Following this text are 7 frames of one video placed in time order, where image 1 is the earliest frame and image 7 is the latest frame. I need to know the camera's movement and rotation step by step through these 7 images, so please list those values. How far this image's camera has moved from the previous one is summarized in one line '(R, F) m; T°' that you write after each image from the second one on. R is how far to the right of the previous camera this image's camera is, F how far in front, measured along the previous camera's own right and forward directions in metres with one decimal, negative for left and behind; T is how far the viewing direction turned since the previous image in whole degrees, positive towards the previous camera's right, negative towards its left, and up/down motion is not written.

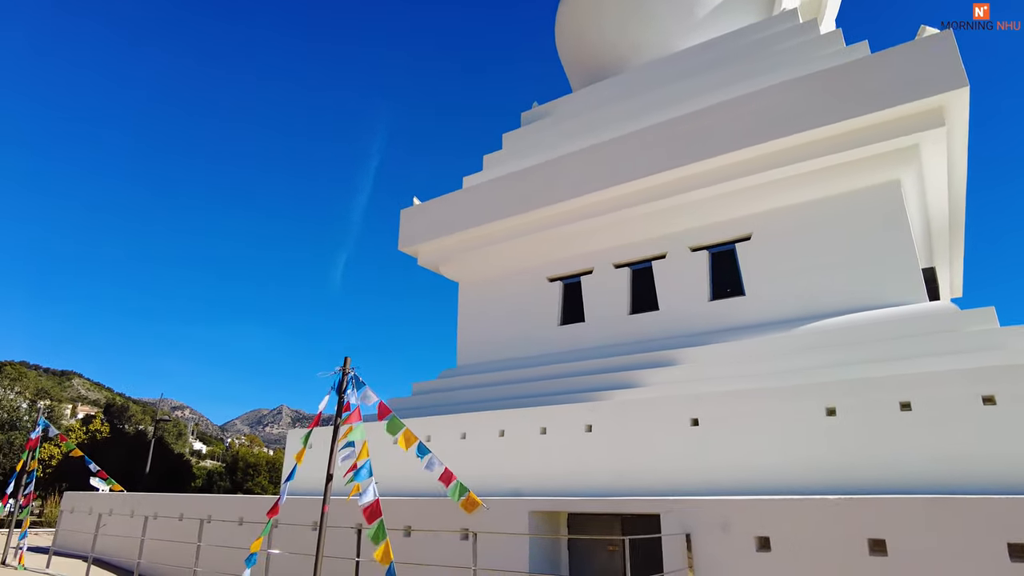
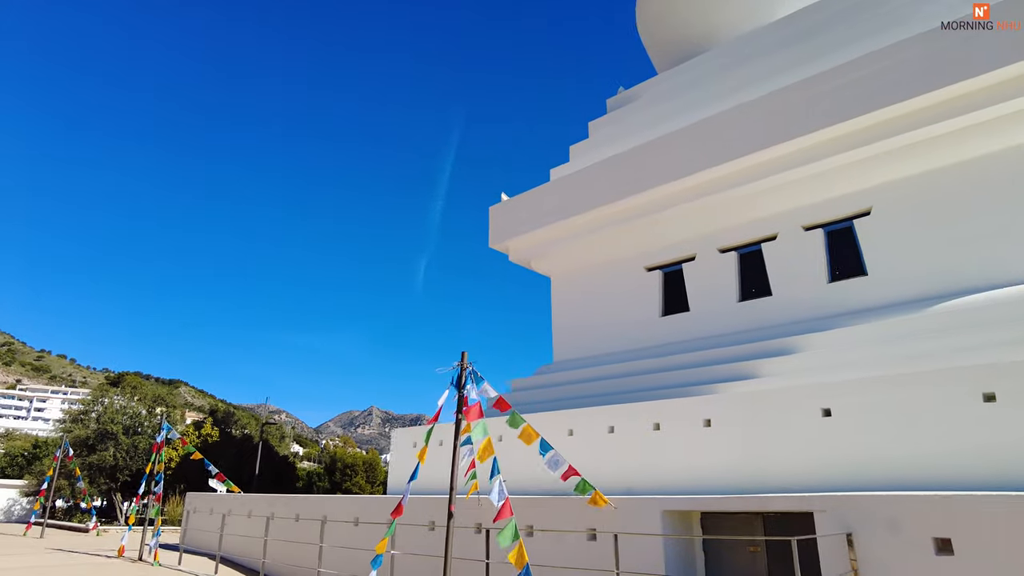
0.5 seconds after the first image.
(-0.4, +0.3) m; -7°
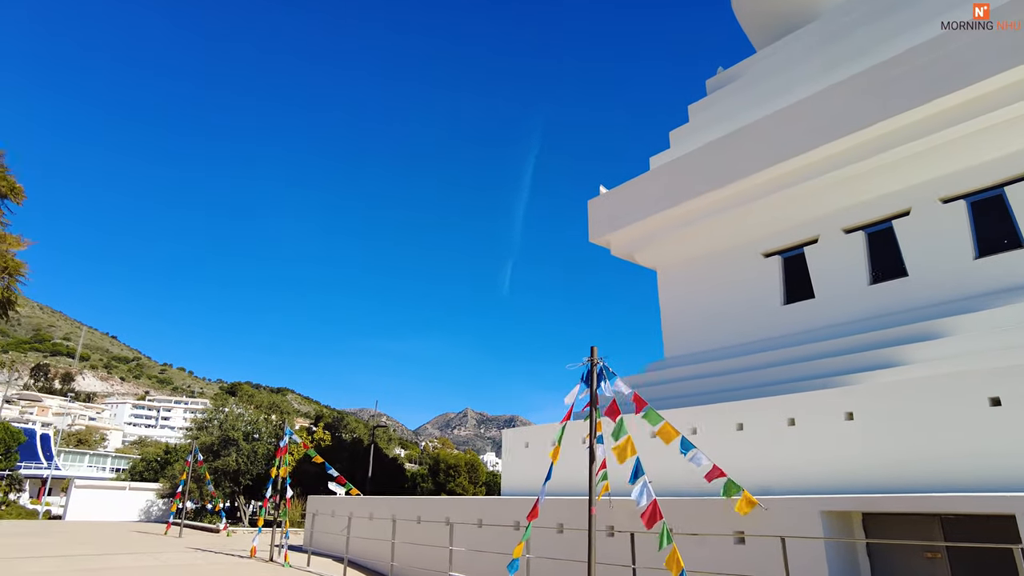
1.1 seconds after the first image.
(-0.4, +0.3) m; -8°
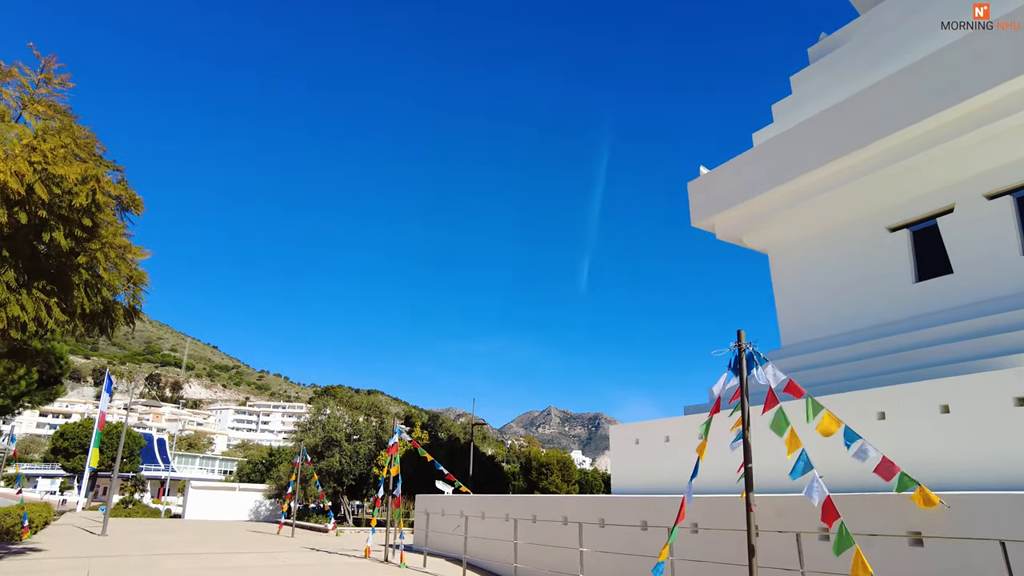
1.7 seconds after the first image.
(-0.5, +0.4) m; -7°
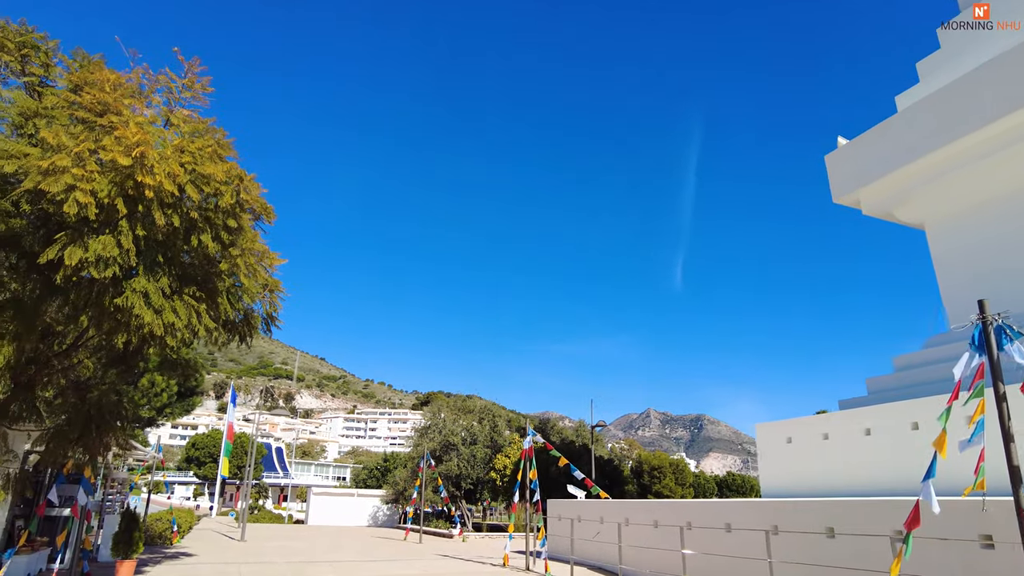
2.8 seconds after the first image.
(-0.7, +0.6) m; -8°
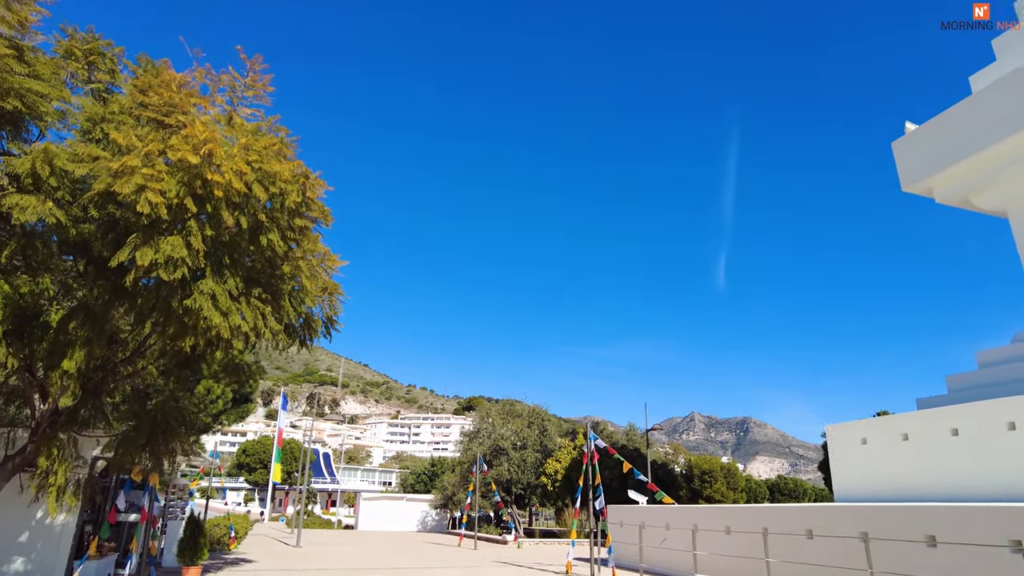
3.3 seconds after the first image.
(-0.3, +0.3) m; -3°
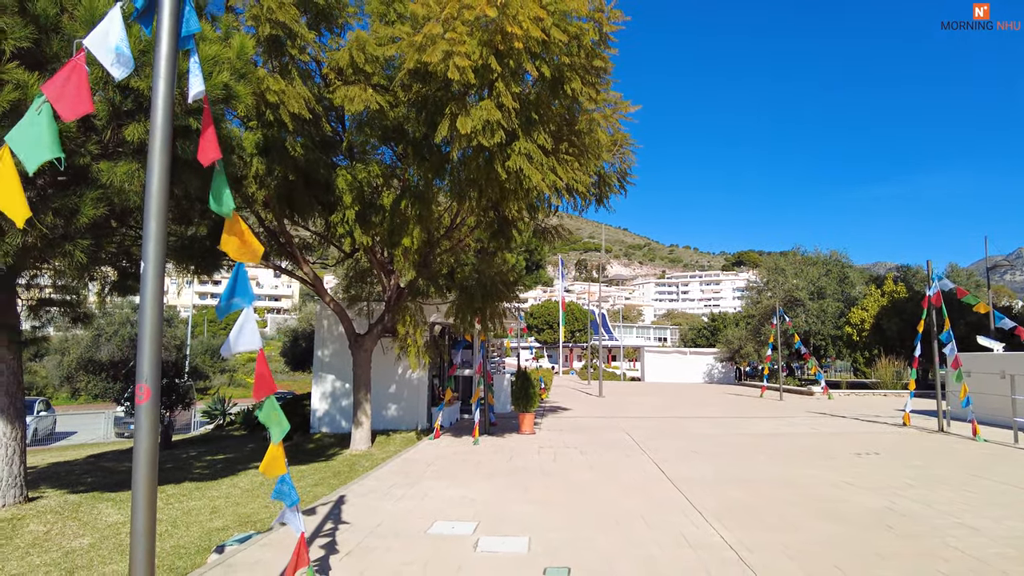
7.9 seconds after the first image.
(-0.7, +0.3) m; -23°
